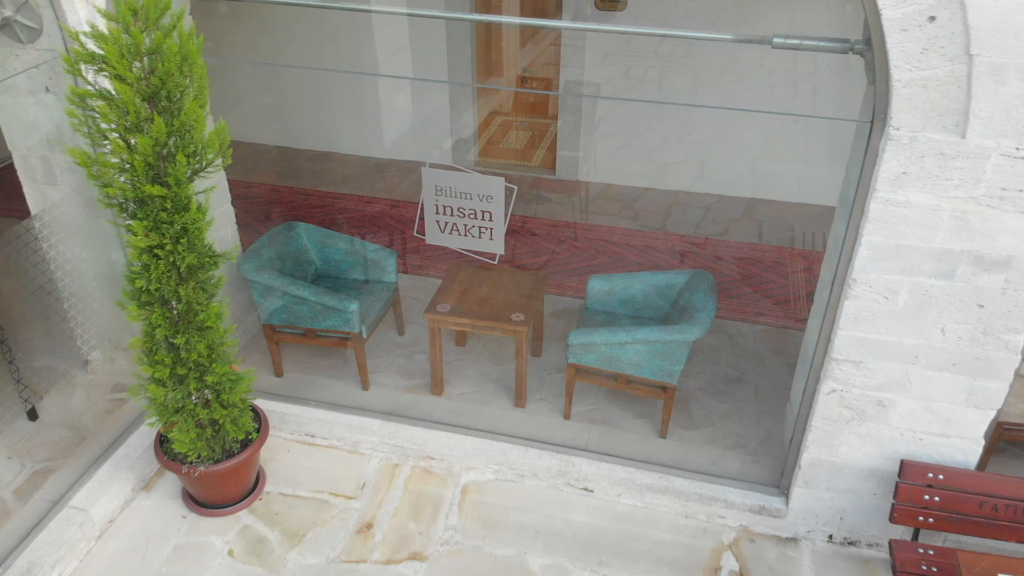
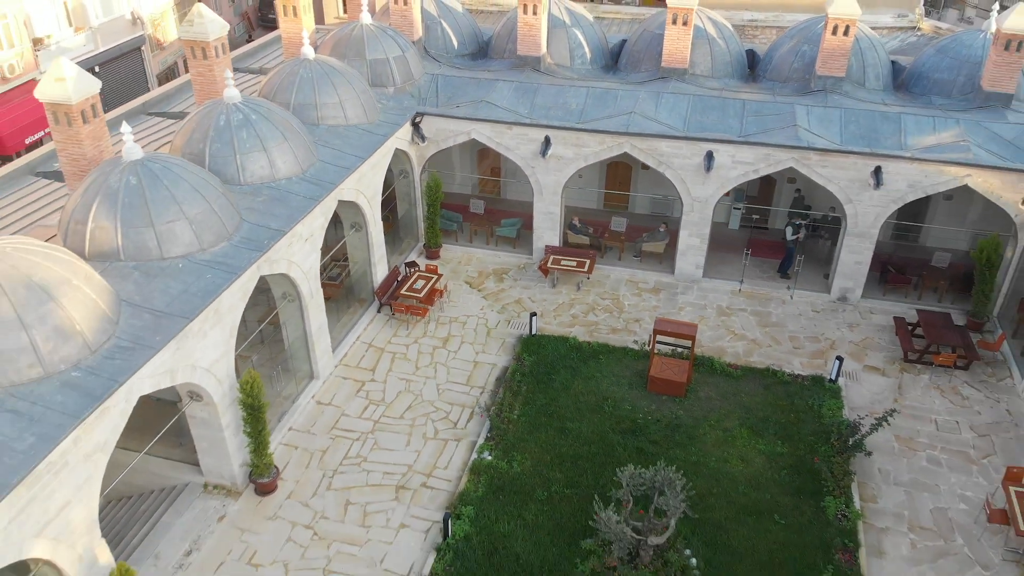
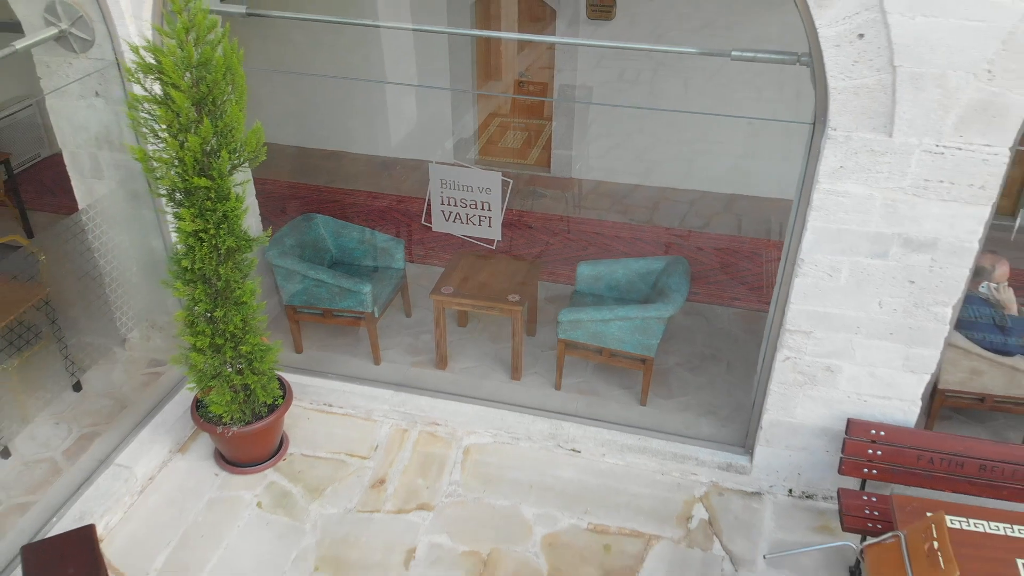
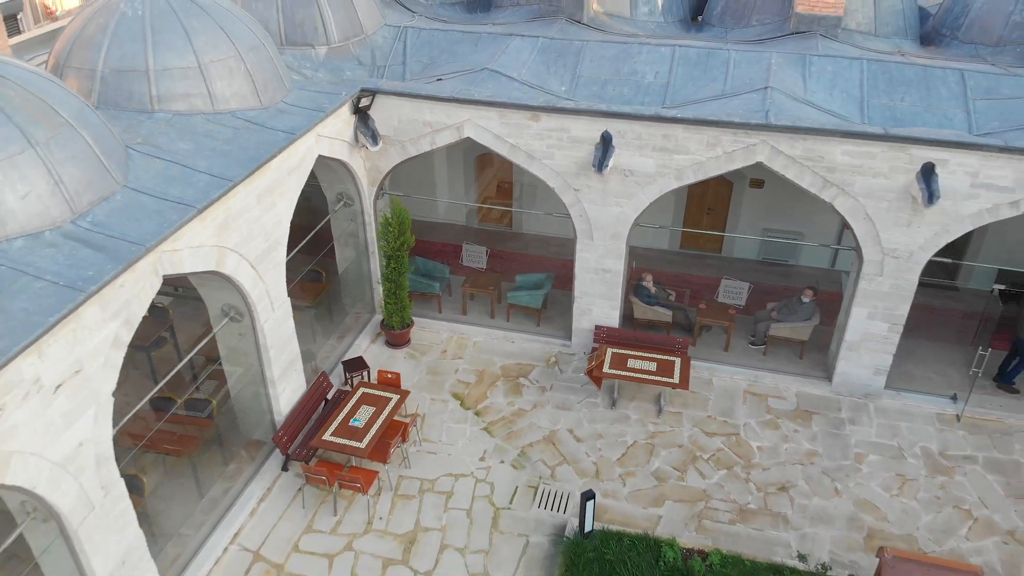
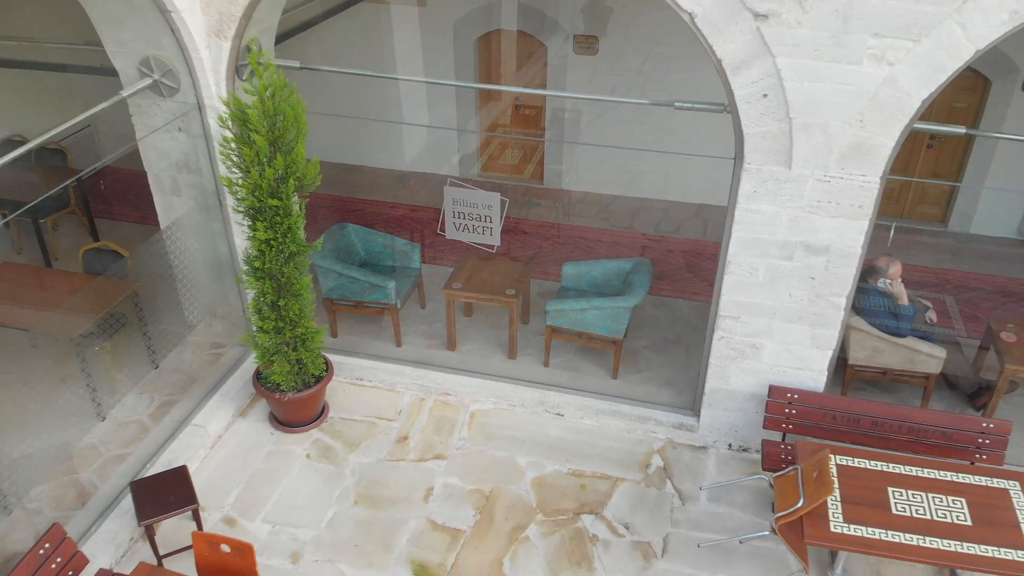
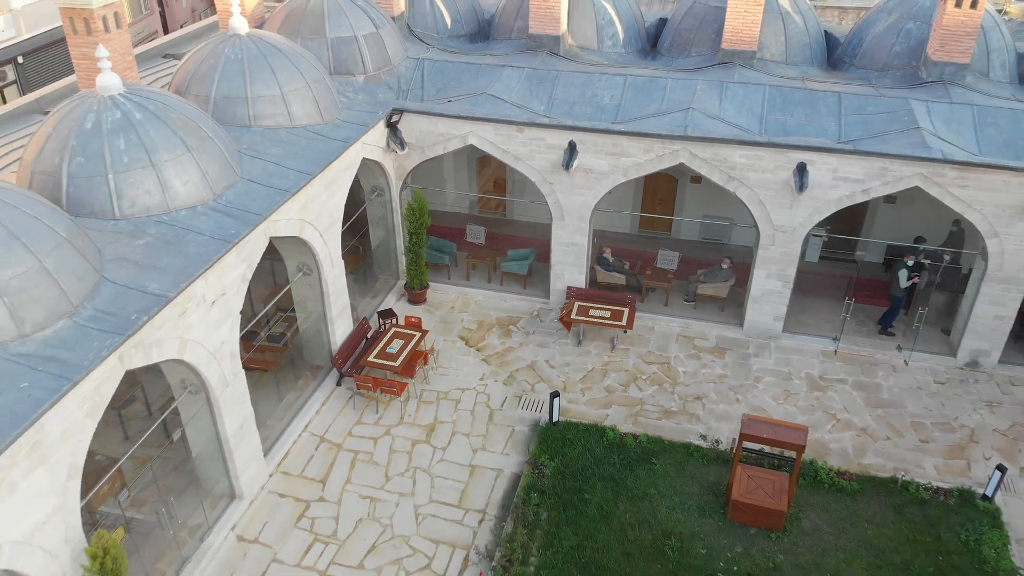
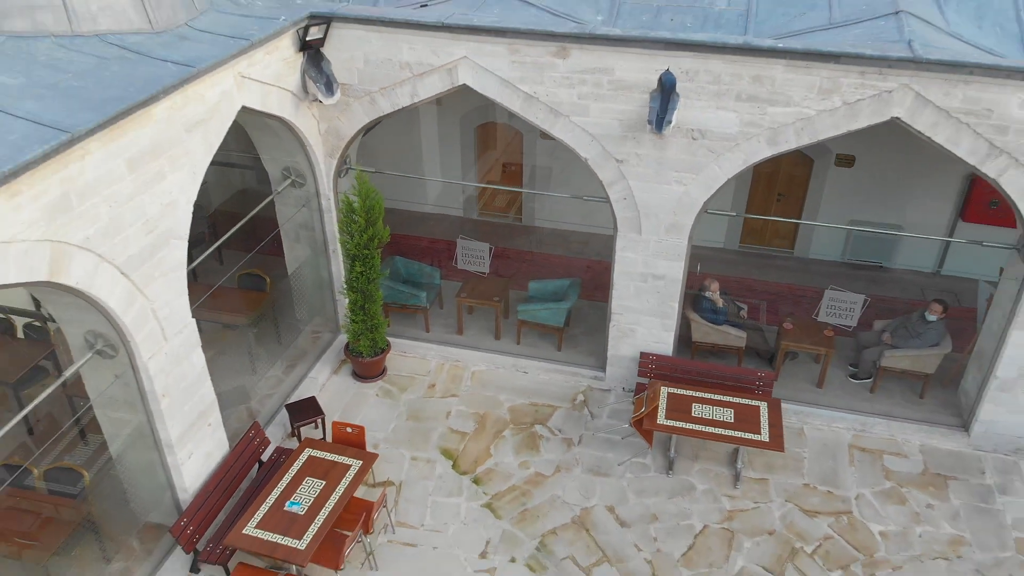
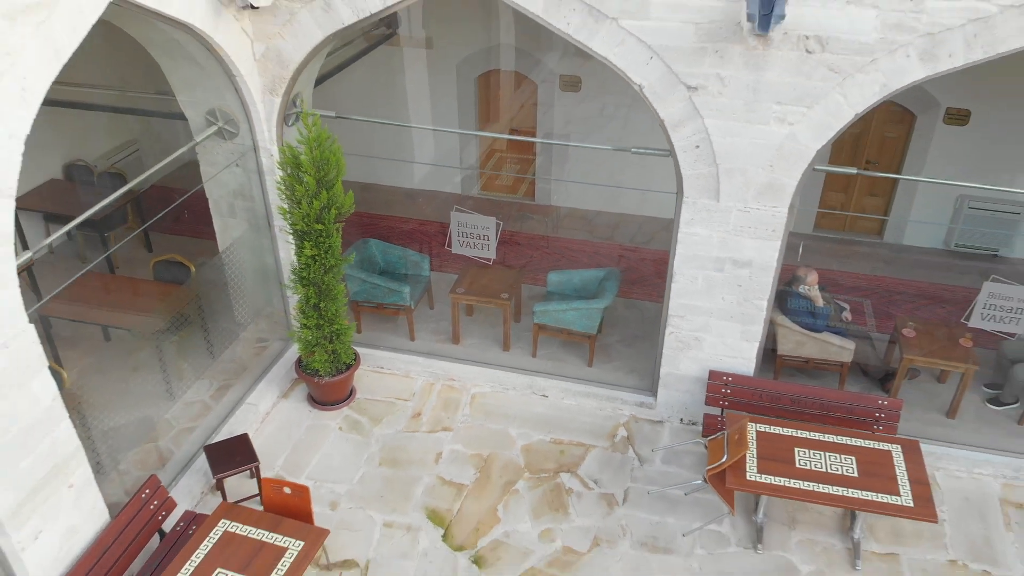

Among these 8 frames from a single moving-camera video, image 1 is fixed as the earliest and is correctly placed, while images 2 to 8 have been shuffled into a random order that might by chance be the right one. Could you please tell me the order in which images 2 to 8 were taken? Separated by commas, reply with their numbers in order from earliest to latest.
3, 5, 8, 7, 4, 6, 2
